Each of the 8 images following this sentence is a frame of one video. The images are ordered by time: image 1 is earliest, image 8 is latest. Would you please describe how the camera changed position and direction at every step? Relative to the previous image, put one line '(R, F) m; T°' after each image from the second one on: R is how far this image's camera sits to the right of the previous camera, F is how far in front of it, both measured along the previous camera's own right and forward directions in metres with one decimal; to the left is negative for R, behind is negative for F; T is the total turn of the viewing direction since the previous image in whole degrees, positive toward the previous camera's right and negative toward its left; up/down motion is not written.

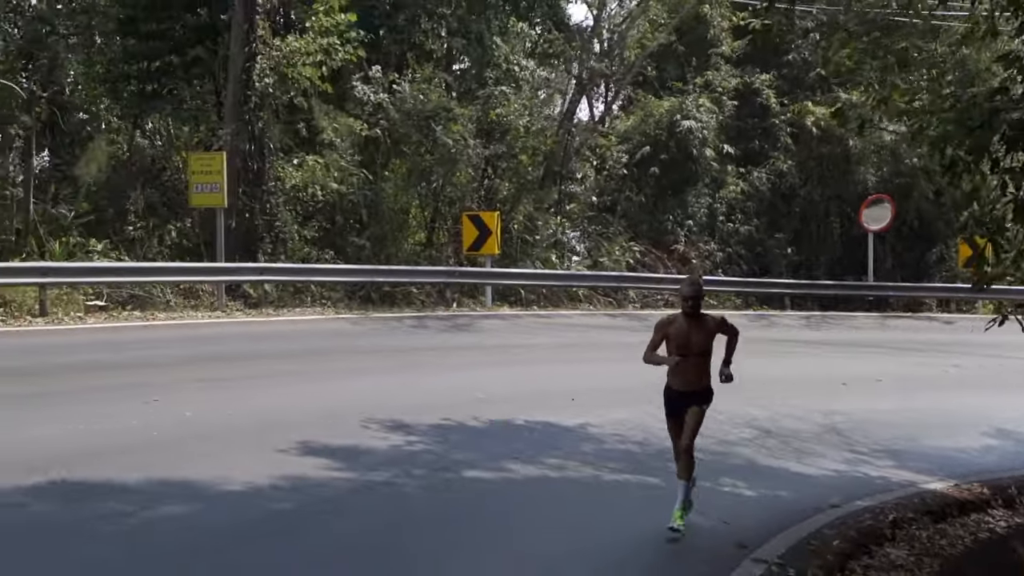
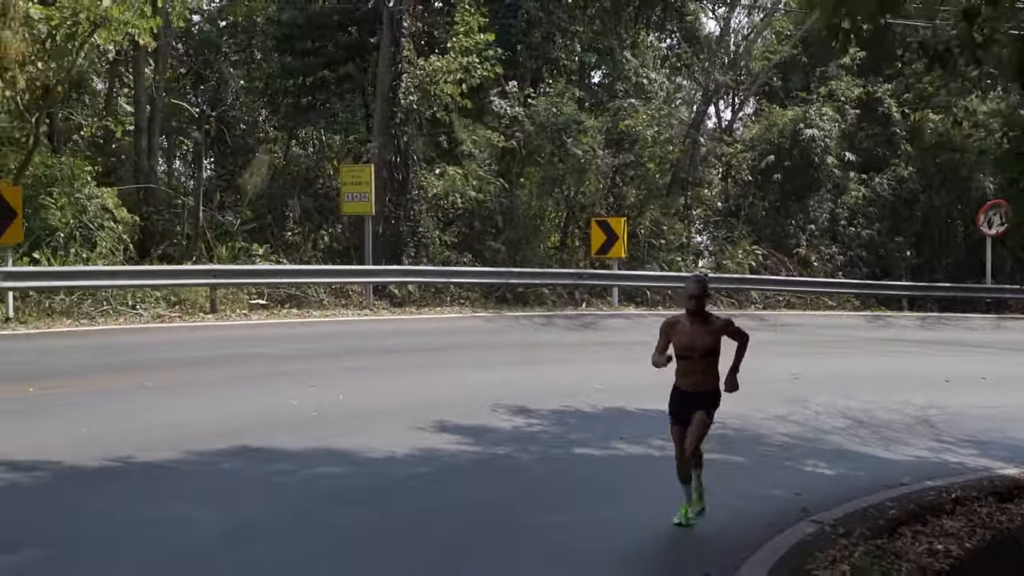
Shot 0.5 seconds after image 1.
(+0.2, -1.1) m; -6°
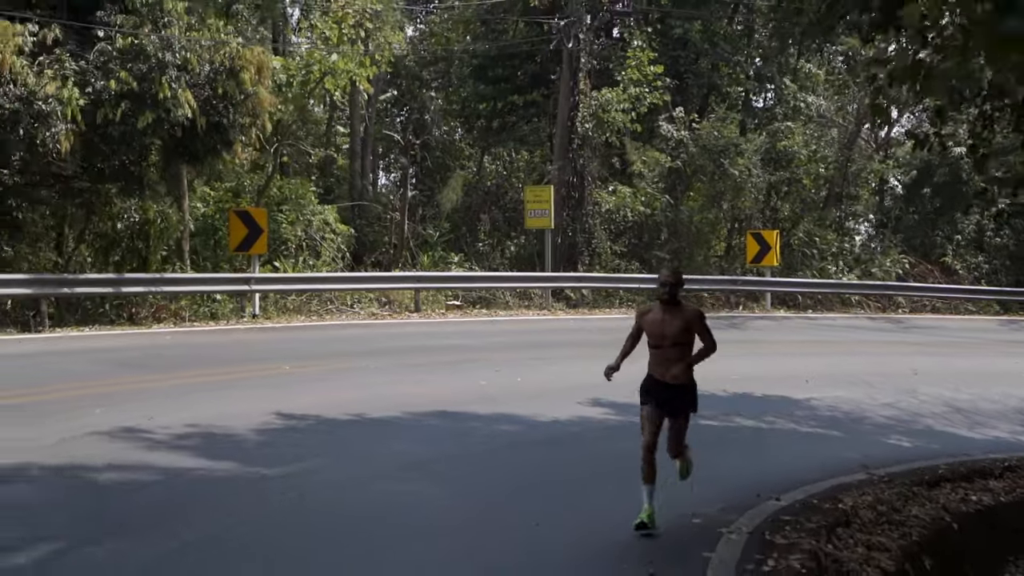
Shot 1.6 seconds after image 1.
(+0.4, -2.3) m; -8°
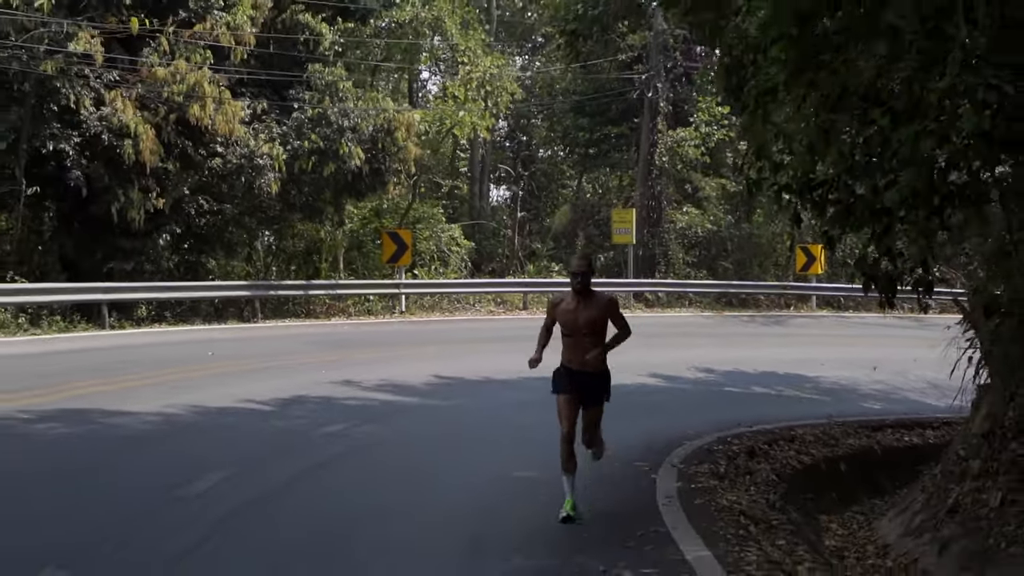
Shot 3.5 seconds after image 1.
(+0.2, -4.3) m; -4°
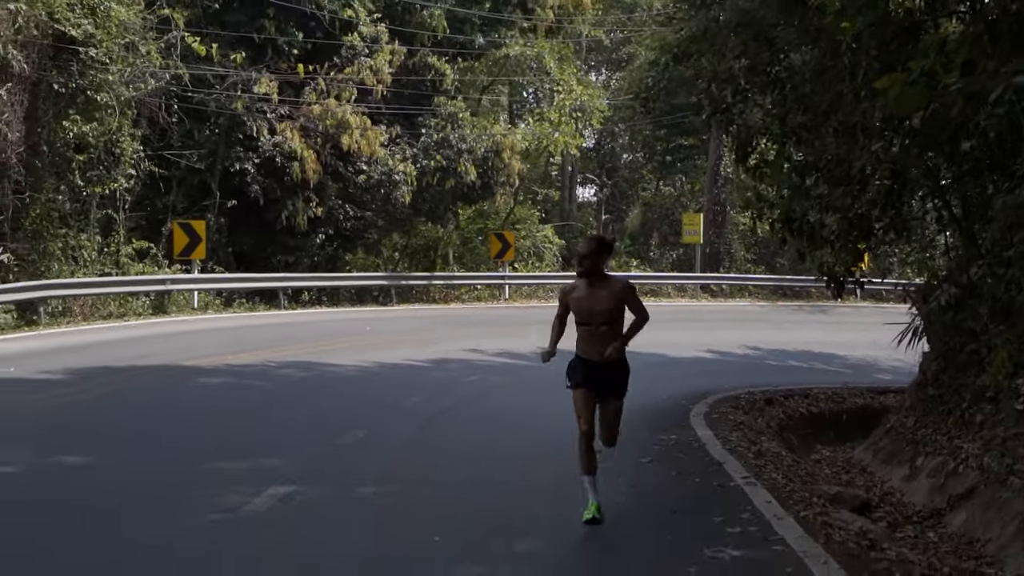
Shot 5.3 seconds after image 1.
(0.0, -3.9) m; -3°
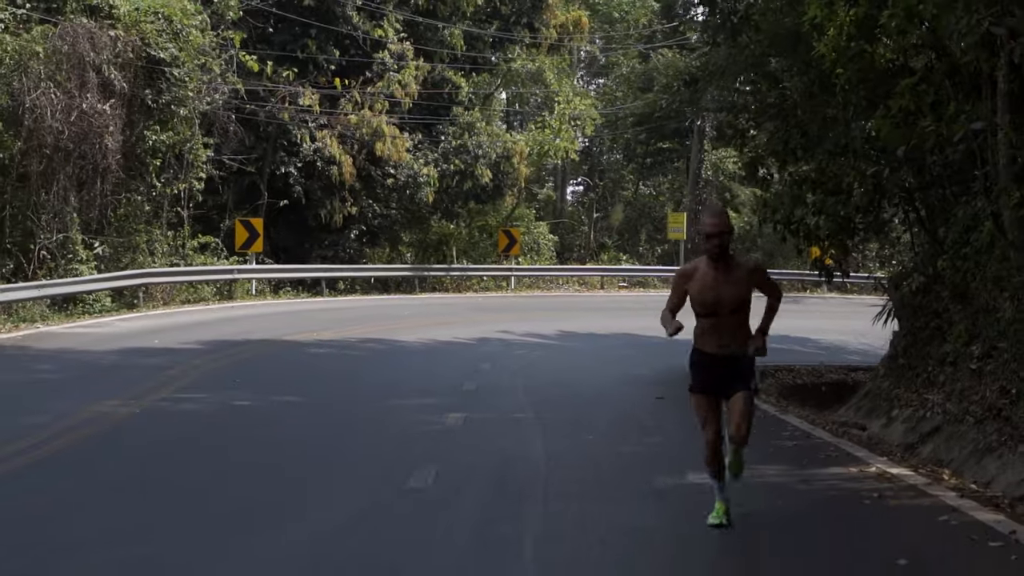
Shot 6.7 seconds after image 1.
(-0.9, -2.4) m; +2°
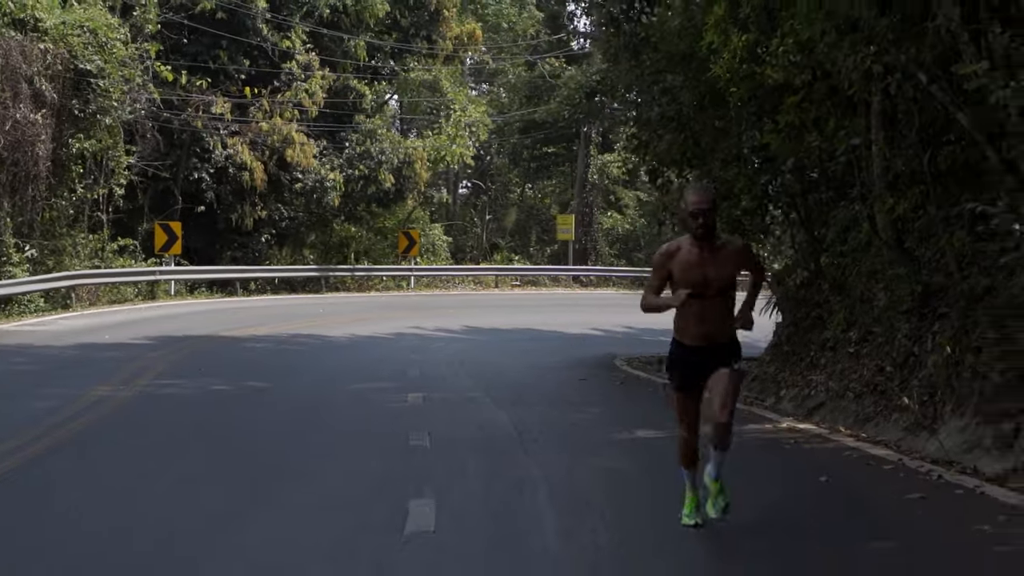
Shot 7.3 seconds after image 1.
(-0.5, -1.2) m; +5°
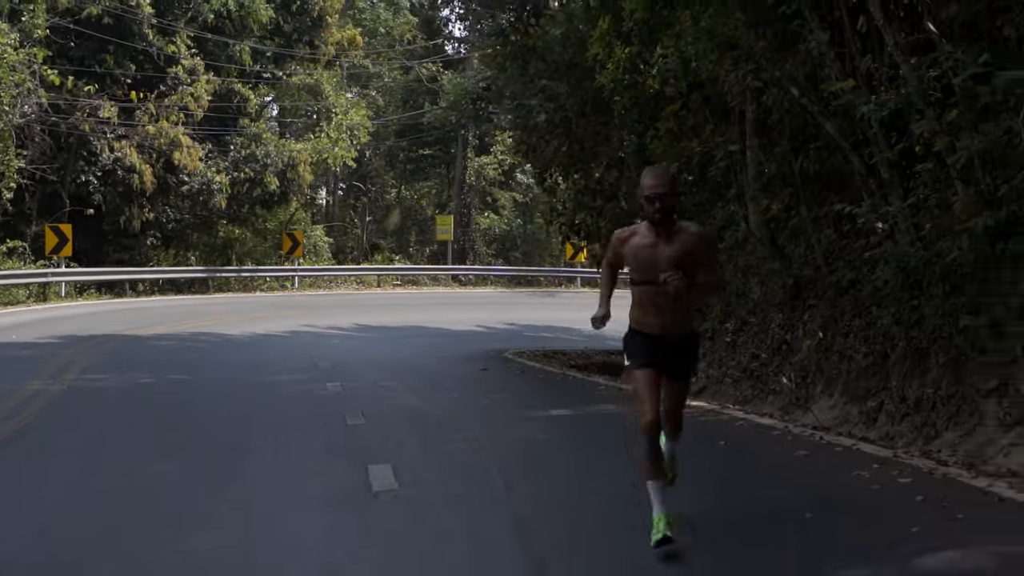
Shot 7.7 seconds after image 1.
(-0.3, -0.8) m; +5°
